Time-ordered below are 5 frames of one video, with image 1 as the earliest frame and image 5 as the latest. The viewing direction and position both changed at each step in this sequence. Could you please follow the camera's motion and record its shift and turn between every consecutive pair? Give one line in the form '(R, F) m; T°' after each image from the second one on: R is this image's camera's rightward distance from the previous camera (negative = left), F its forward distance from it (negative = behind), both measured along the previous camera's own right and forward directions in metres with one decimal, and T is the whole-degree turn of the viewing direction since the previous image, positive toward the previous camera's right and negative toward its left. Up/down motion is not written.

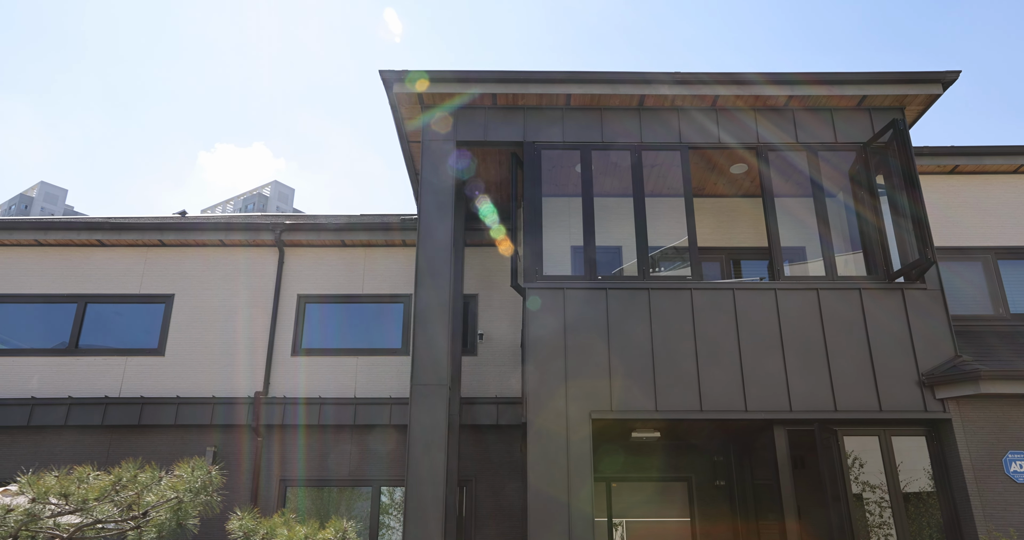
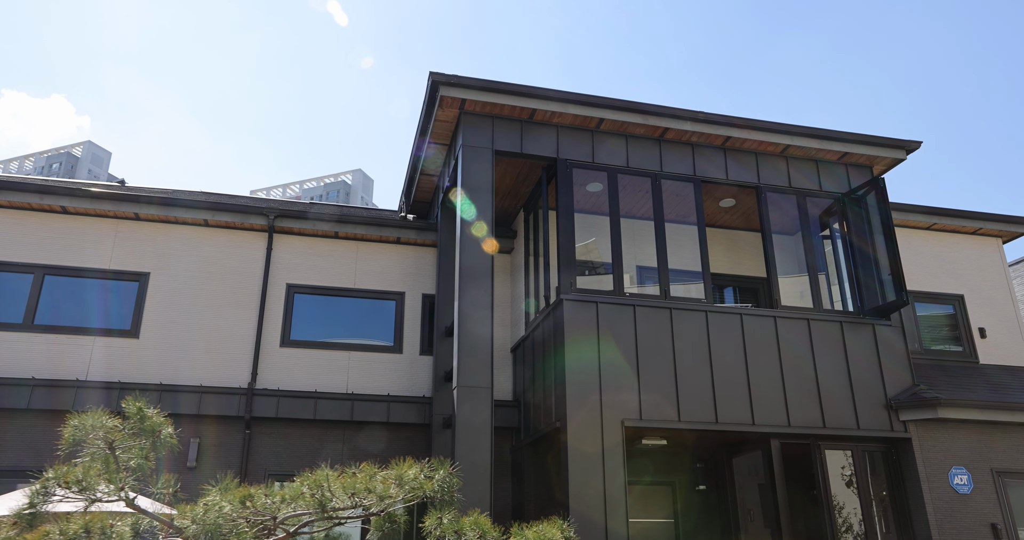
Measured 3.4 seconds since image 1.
(-1.9, -0.1) m; +13°
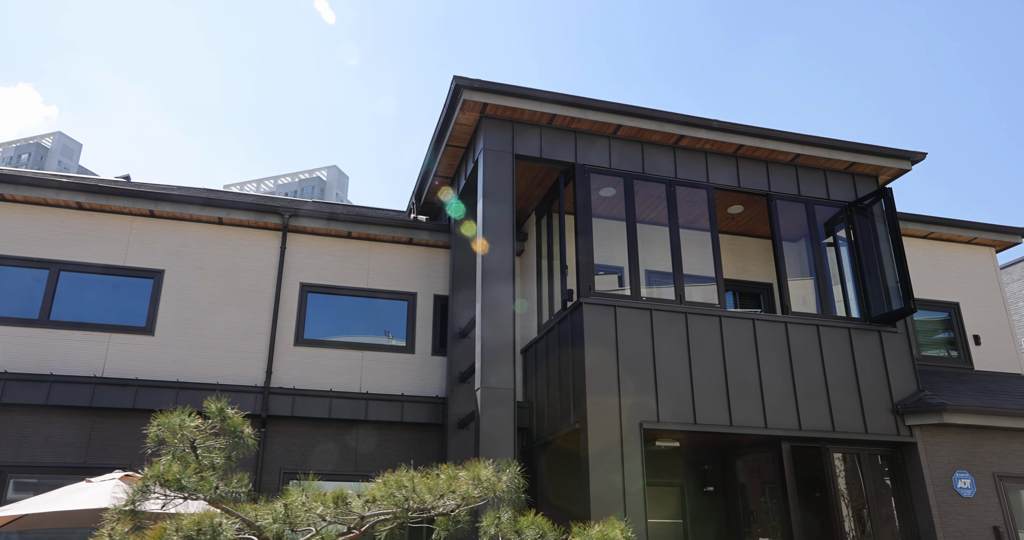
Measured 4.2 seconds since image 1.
(-0.4, -0.1) m; +2°
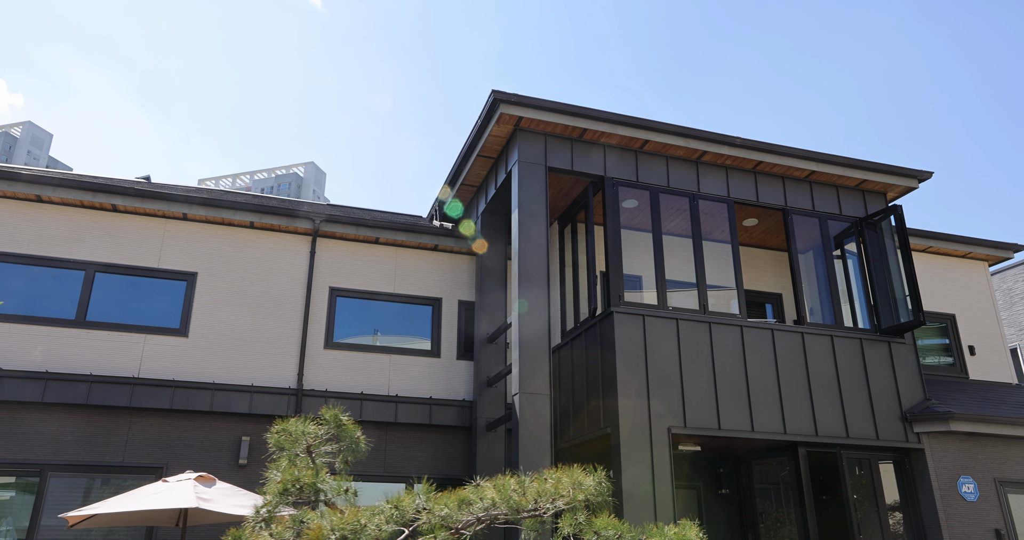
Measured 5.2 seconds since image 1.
(-0.6, -0.2) m; +2°
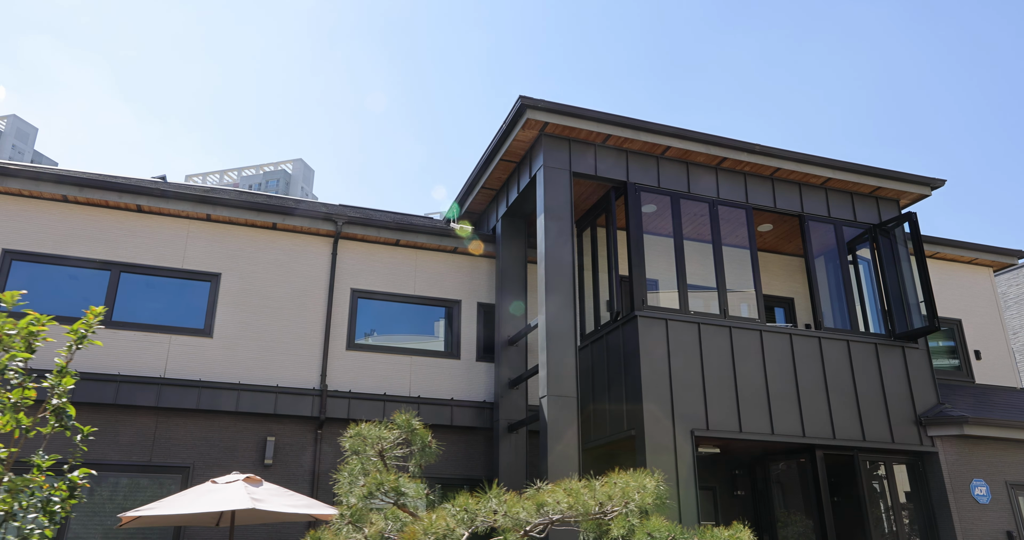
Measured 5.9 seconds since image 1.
(-0.4, -0.1) m; +1°
